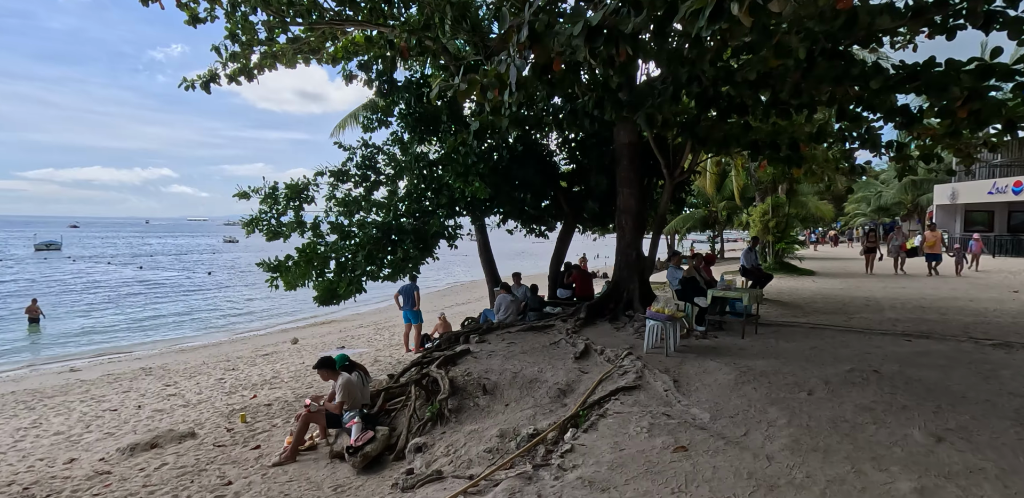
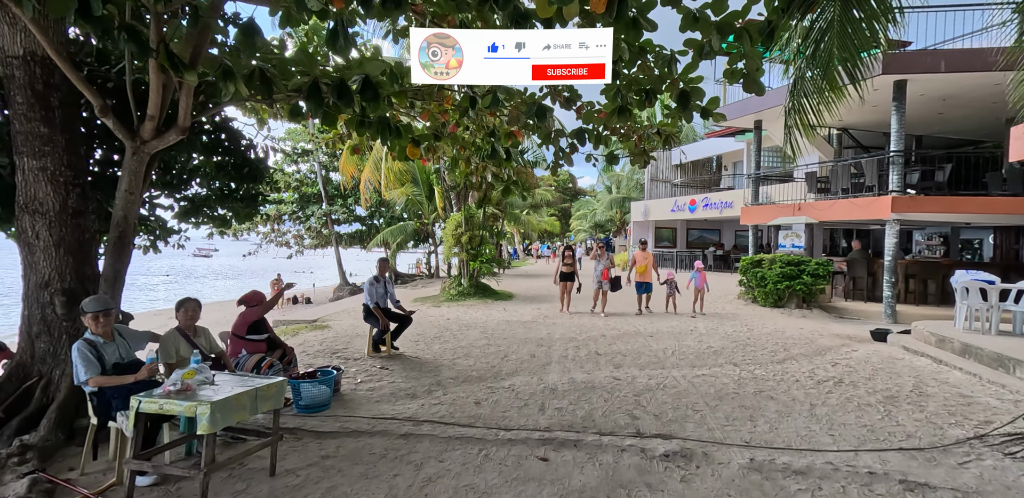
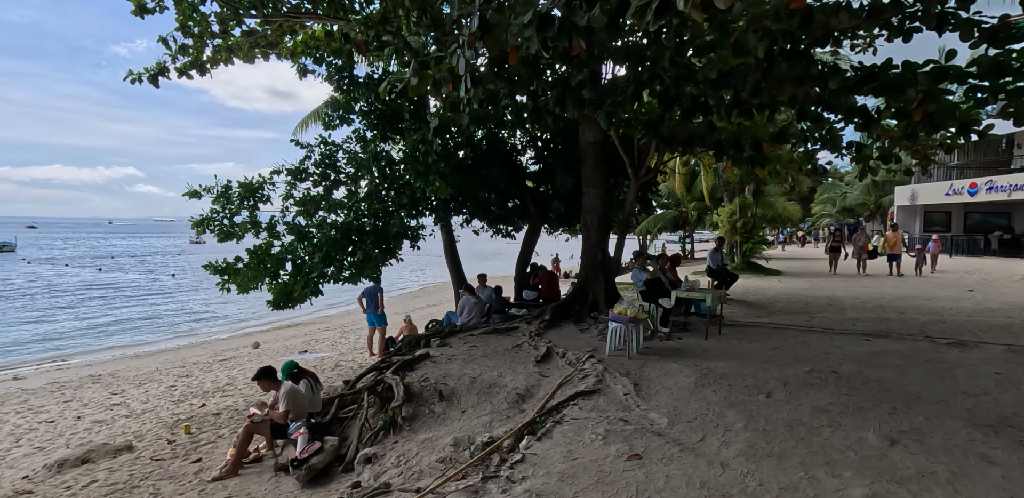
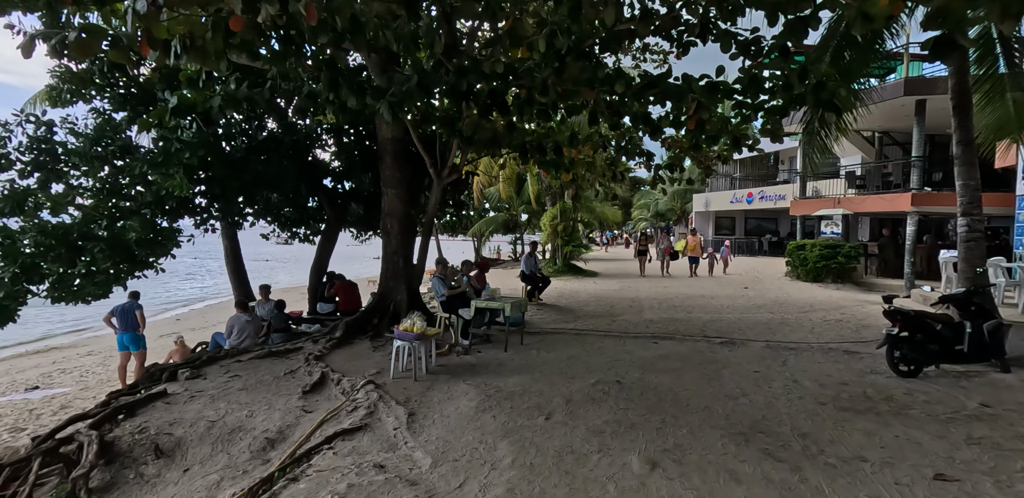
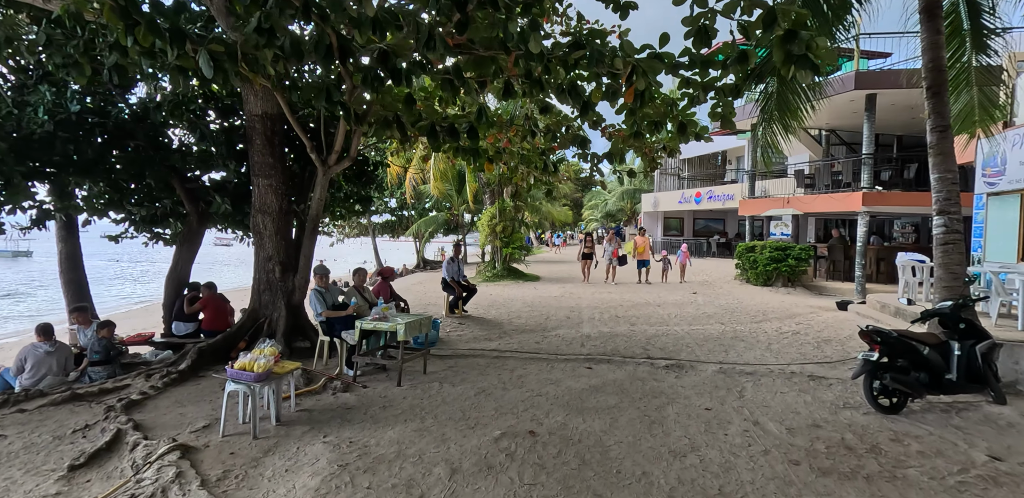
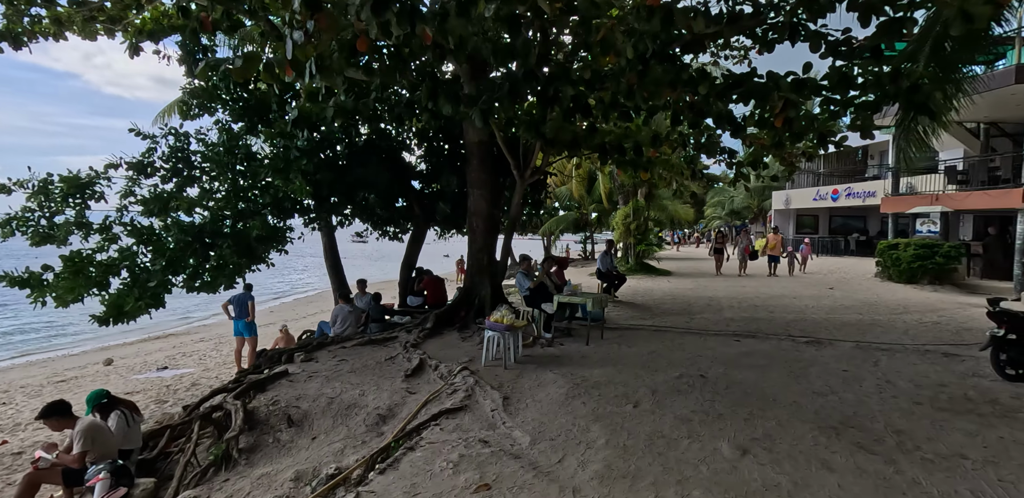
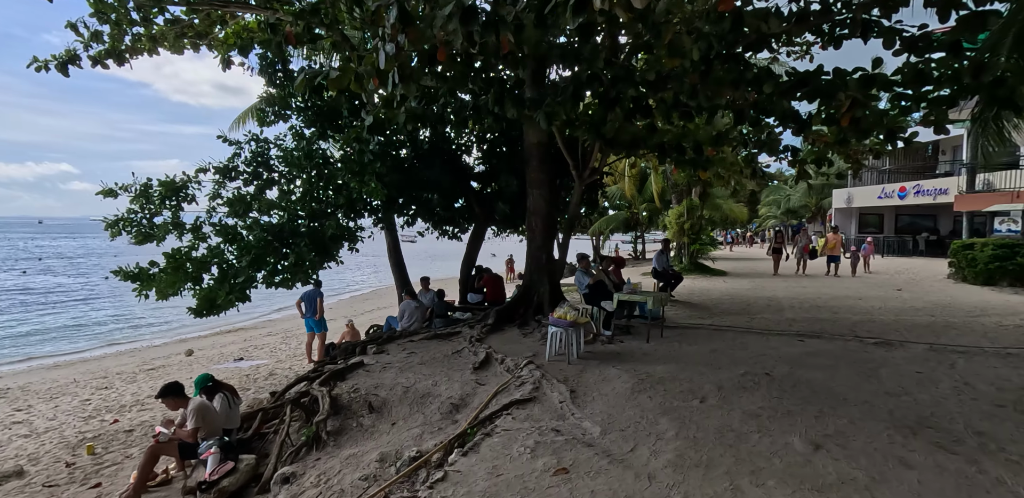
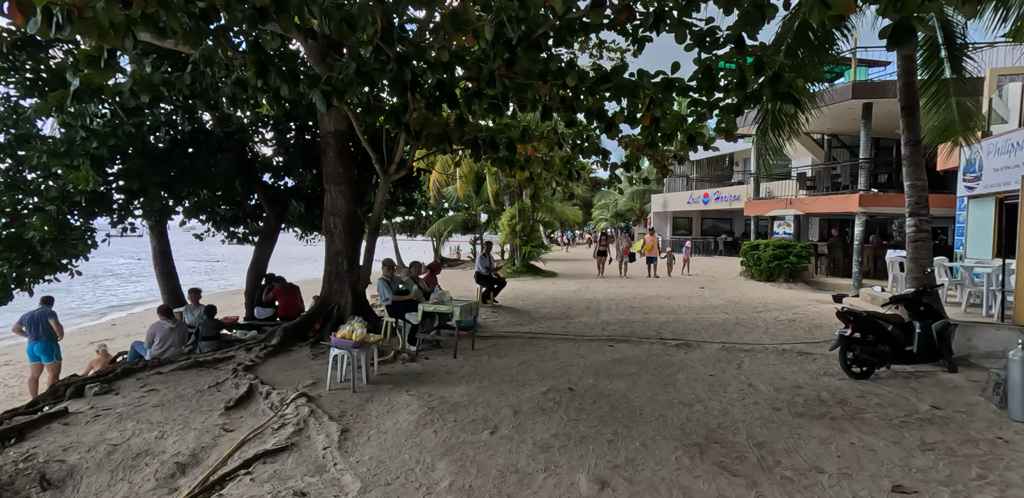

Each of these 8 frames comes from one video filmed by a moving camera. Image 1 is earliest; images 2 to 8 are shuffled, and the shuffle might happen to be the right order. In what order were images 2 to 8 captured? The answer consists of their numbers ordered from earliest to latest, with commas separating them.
3, 7, 6, 4, 8, 5, 2
